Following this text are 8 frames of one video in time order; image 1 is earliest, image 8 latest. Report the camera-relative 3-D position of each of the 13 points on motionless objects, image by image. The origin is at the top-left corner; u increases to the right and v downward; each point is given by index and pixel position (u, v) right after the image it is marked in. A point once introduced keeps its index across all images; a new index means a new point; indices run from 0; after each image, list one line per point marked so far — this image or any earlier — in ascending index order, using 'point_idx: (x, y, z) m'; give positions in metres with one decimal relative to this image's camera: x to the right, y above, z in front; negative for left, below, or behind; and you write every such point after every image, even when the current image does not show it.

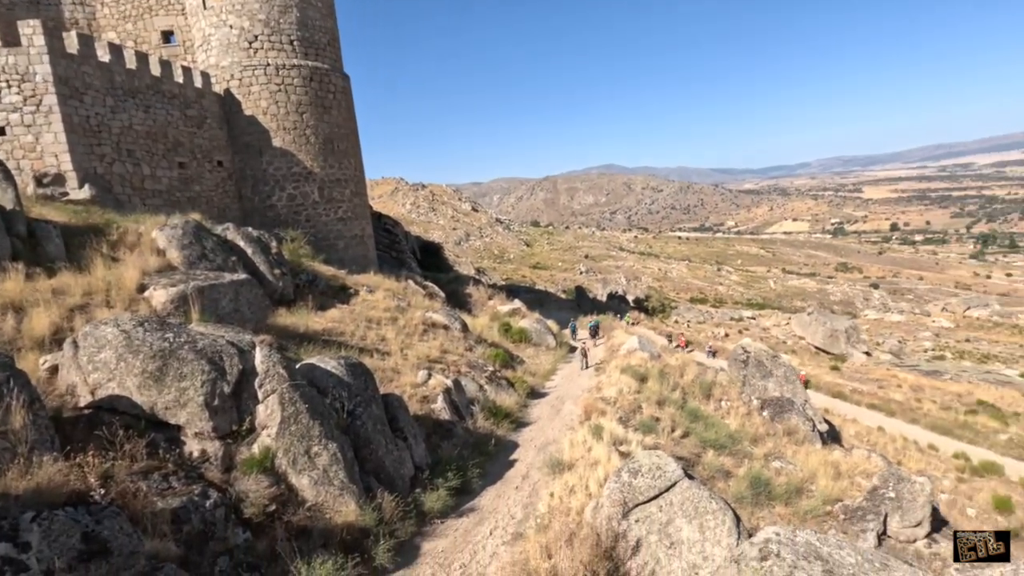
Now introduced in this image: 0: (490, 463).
0: (-0.9, -5.1, +16.3) m
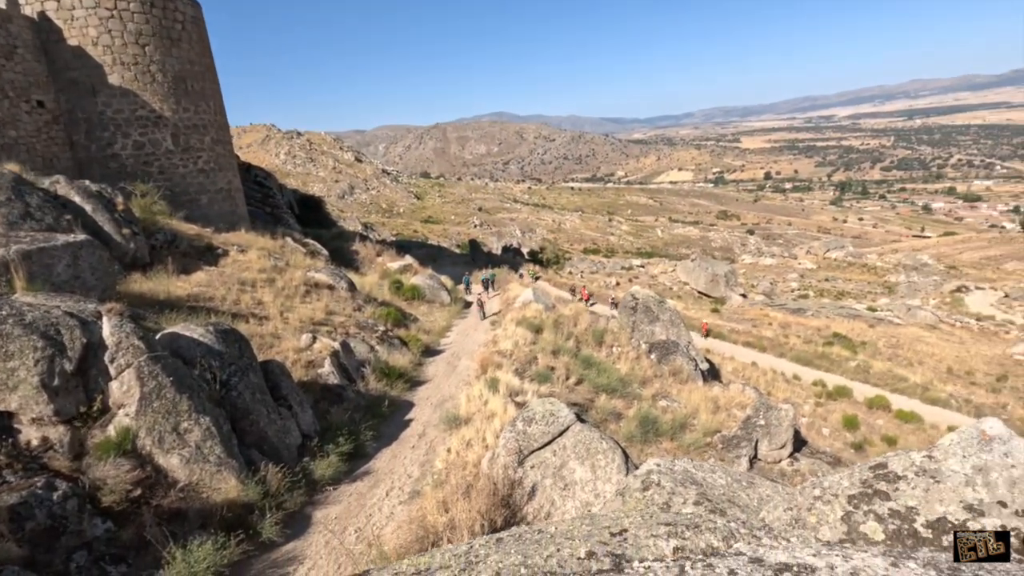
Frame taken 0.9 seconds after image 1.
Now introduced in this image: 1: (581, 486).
0: (-3.8, -3.9, +15.8) m
1: (+1.6, -4.3, +12.1) m
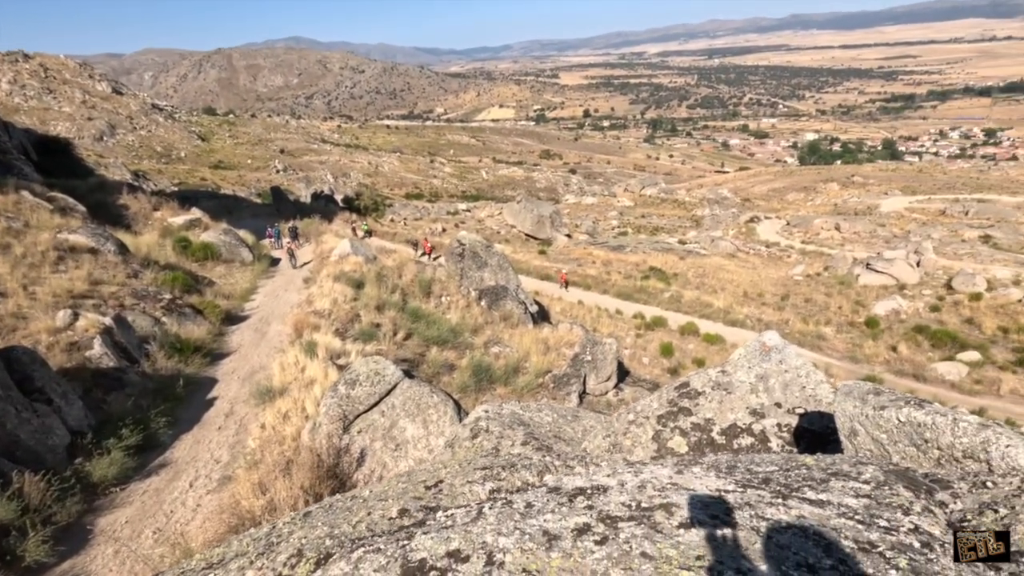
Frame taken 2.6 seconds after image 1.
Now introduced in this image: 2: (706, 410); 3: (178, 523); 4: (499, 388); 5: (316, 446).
0: (-8.1, -2.9, +13.7) m
1: (-2.0, -3.3, +11.5) m
2: (+3.3, -2.1, +9.6) m
3: (-6.2, -4.4, +10.2) m
4: (-0.3, -2.4, +13.3) m
5: (-4.0, -3.4, +11.5) m
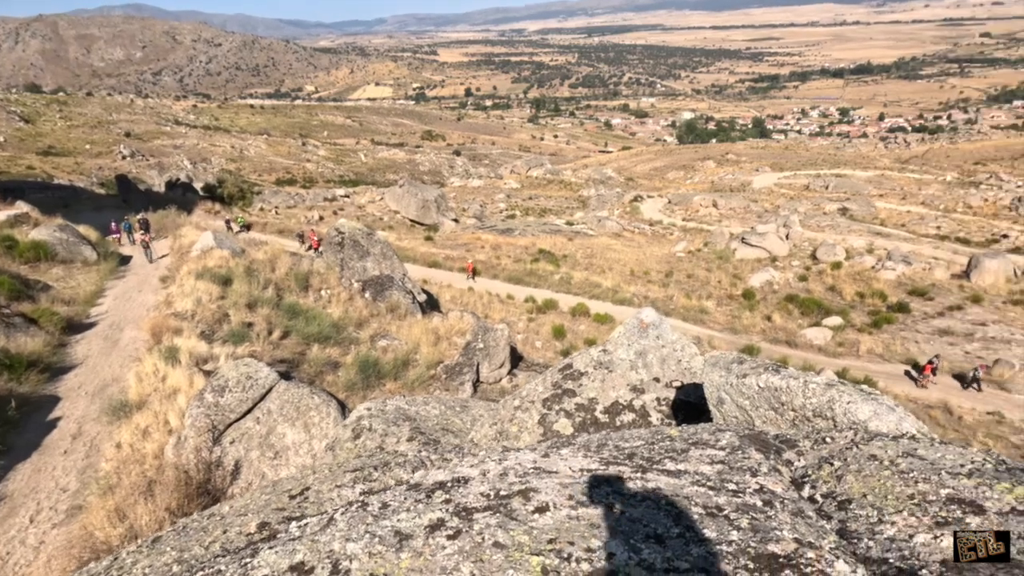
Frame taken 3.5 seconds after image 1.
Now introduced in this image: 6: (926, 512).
0: (-10.6, -3.1, +11.9) m
1: (-4.2, -3.1, +10.6) m
2: (+1.3, -1.7, +9.5) m
3: (-8.0, -4.4, +8.7) m
4: (-2.8, -2.2, +12.6) m
5: (-6.2, -3.3, +10.3) m
6: (+3.9, -2.1, +5.2) m
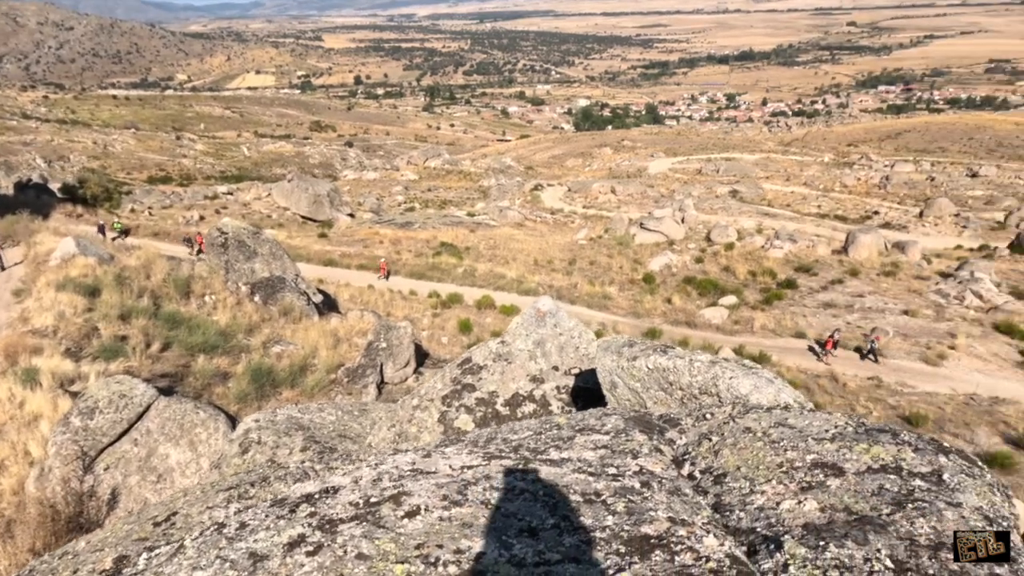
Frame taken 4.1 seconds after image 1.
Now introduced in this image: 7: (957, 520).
0: (-12.4, -3.5, +10.2) m
1: (-5.9, -3.2, +9.7) m
2: (-0.4, -1.6, +9.2) m
3: (-9.4, -4.7, +7.3) m
4: (-4.8, -2.2, +11.8) m
5: (-7.8, -3.5, +9.2) m
6: (+2.7, -1.8, +5.3) m
7: (+3.8, -1.9, +4.9) m
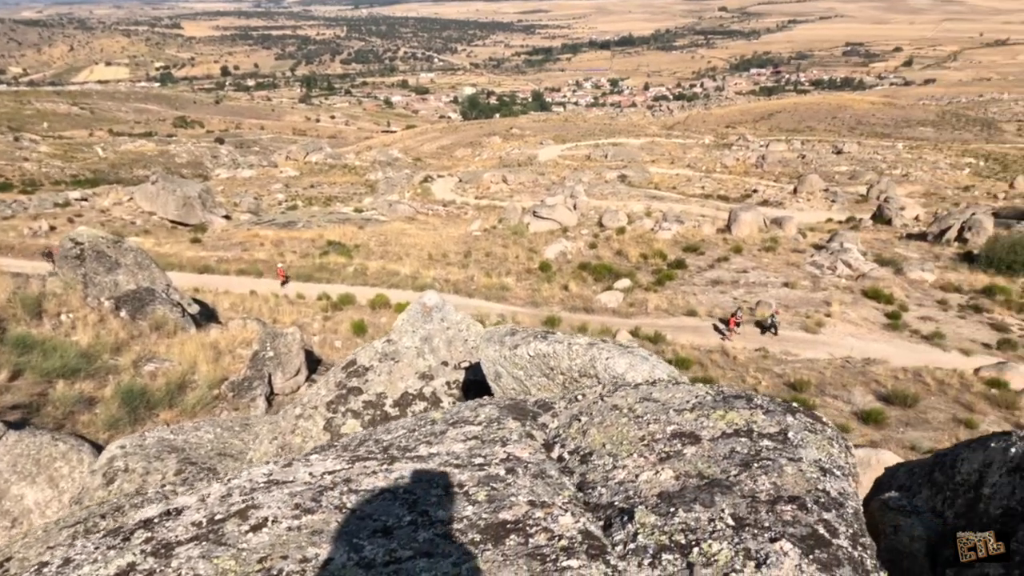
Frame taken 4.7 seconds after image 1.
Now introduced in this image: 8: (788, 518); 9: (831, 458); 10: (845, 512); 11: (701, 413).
0: (-14.1, -4.2, +8.4) m
1: (-7.6, -3.6, +8.6) m
2: (-2.2, -1.6, +8.8) m
3: (-10.7, -5.3, +5.9) m
4: (-6.9, -2.4, +10.8) m
5: (-9.4, -4.0, +7.9) m
6: (+1.4, -1.6, +5.3) m
7: (+2.5, -1.7, +5.0) m
8: (+2.2, -1.9, +4.6) m
9: (+3.0, -1.6, +5.3) m
10: (+2.9, -1.9, +5.0) m
11: (+1.9, -1.3, +5.6) m
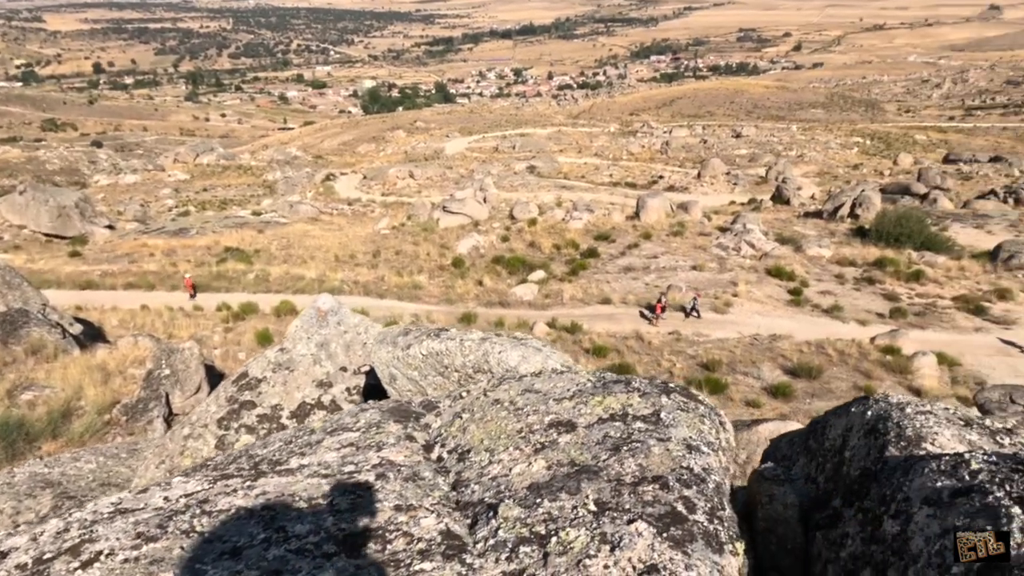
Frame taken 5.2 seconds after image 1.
0: (-15.3, -5.0, +6.9) m
1: (-8.9, -4.0, +7.7) m
2: (-3.6, -1.7, +8.4) m
3: (-11.6, -5.9, +4.8) m
4: (-8.4, -2.8, +10.0) m
5: (-10.6, -4.5, +6.9) m
6: (+0.2, -1.6, +5.2) m
7: (+1.4, -1.6, +5.0) m
8: (+1.2, -1.8, +4.6) m
9: (+1.9, -1.5, +5.4) m
10: (+1.8, -1.8, +5.0) m
11: (+0.7, -1.2, +5.6) m
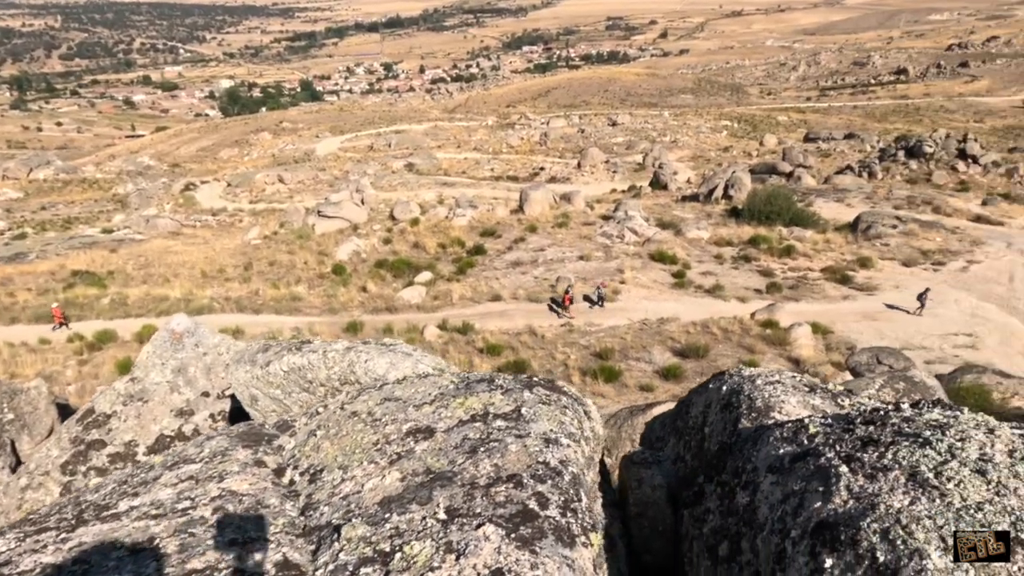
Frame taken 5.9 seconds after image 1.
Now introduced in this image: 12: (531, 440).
0: (-16.4, -6.2, +4.7) m
1: (-10.3, -4.7, +6.3) m
2: (-5.3, -2.0, +7.6) m
3: (-12.5, -6.9, +3.1) m
4: (-10.2, -3.5, +8.6) m
5: (-11.9, -5.4, +5.3) m
6: (-1.1, -1.6, +4.9) m
7: (0.0, -1.5, +4.9) m
8: (-0.1, -1.8, +4.4) m
9: (+0.4, -1.4, +5.3) m
10: (+0.4, -1.7, +5.0) m
11: (-0.7, -1.2, +5.3) m
12: (+0.2, -1.4, +5.0) m
